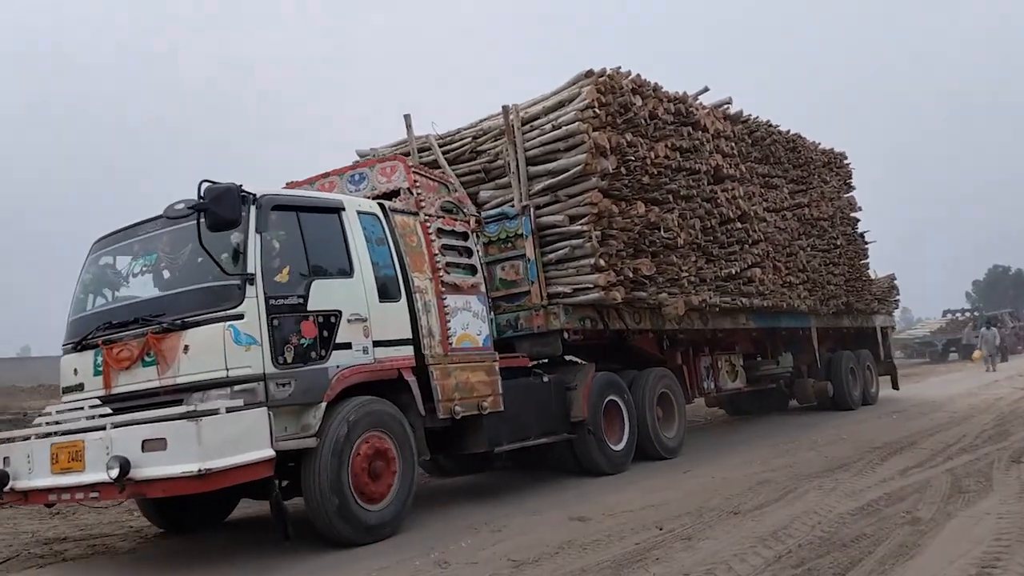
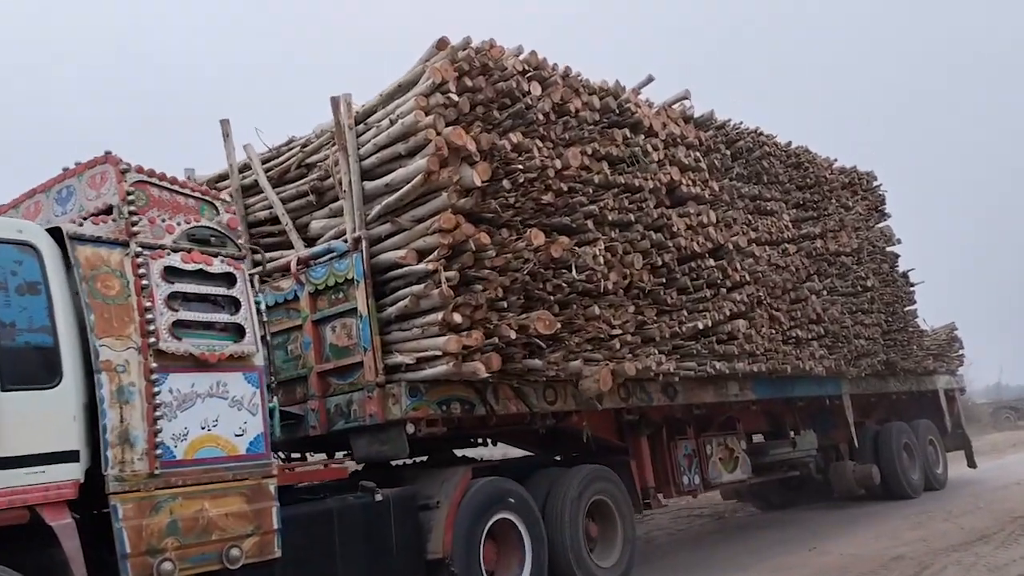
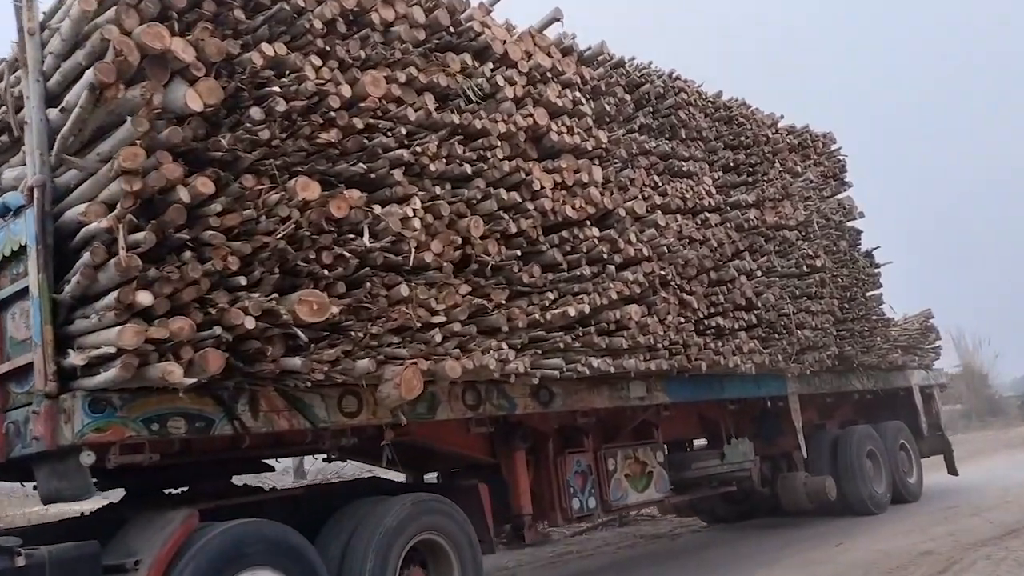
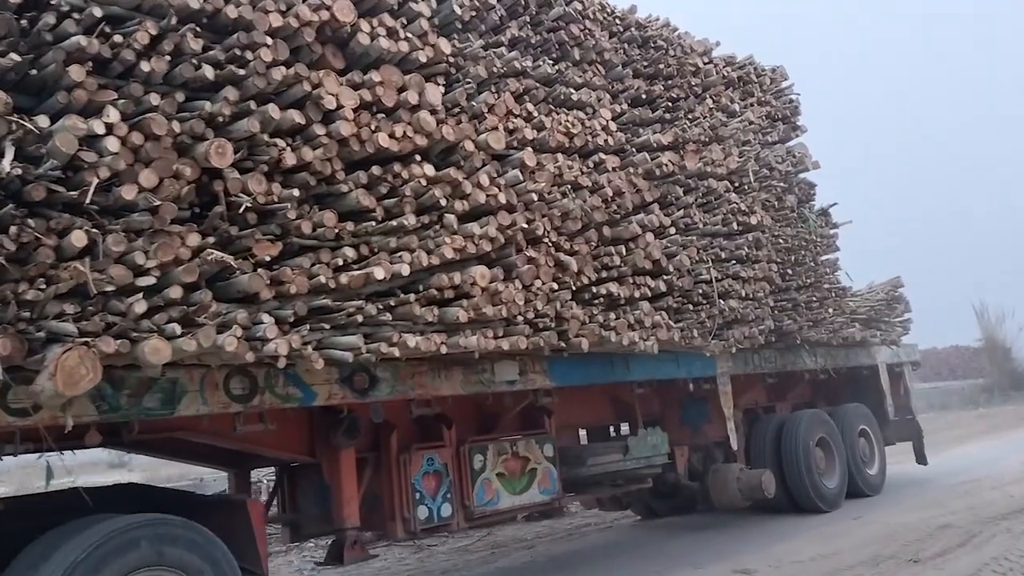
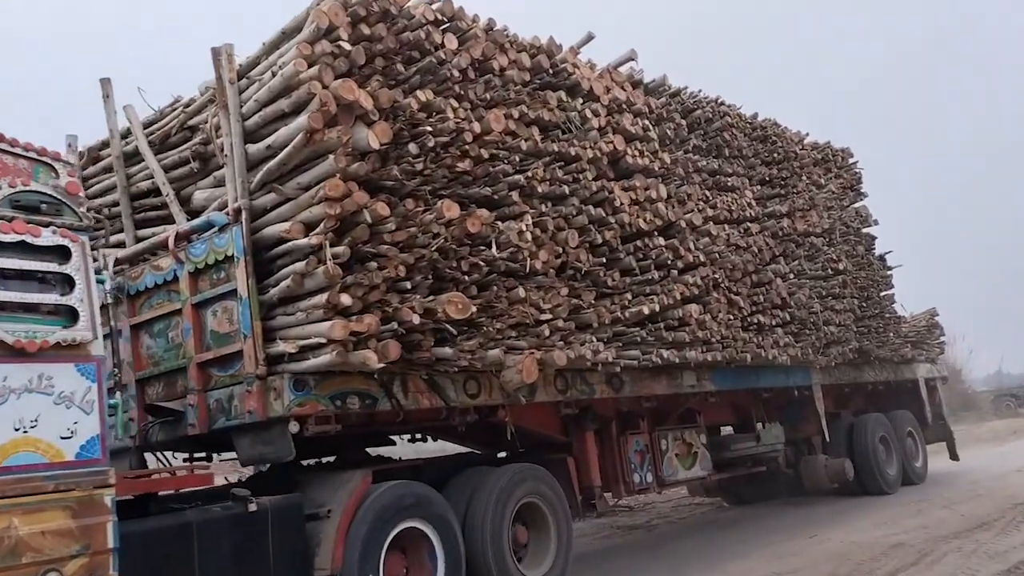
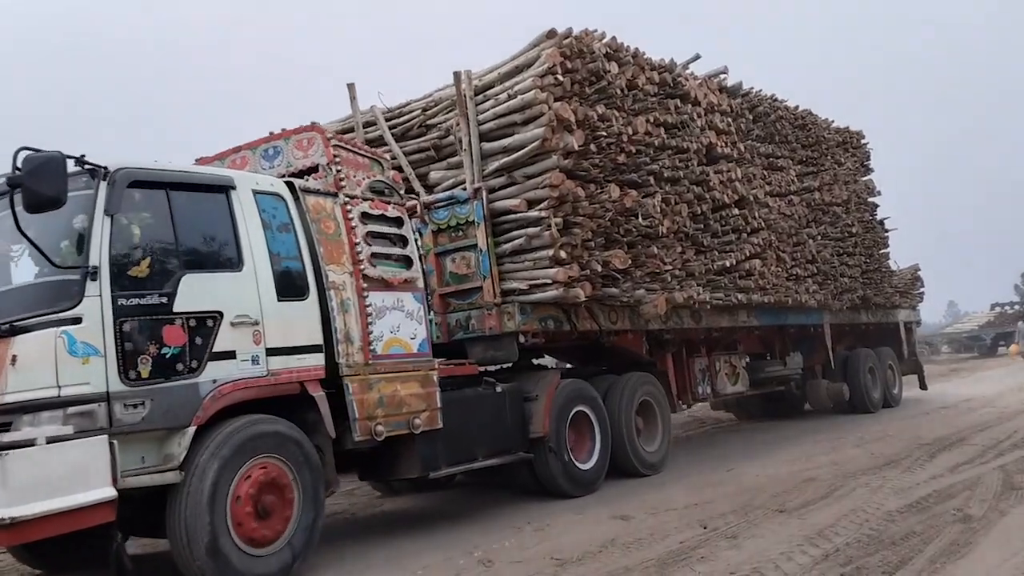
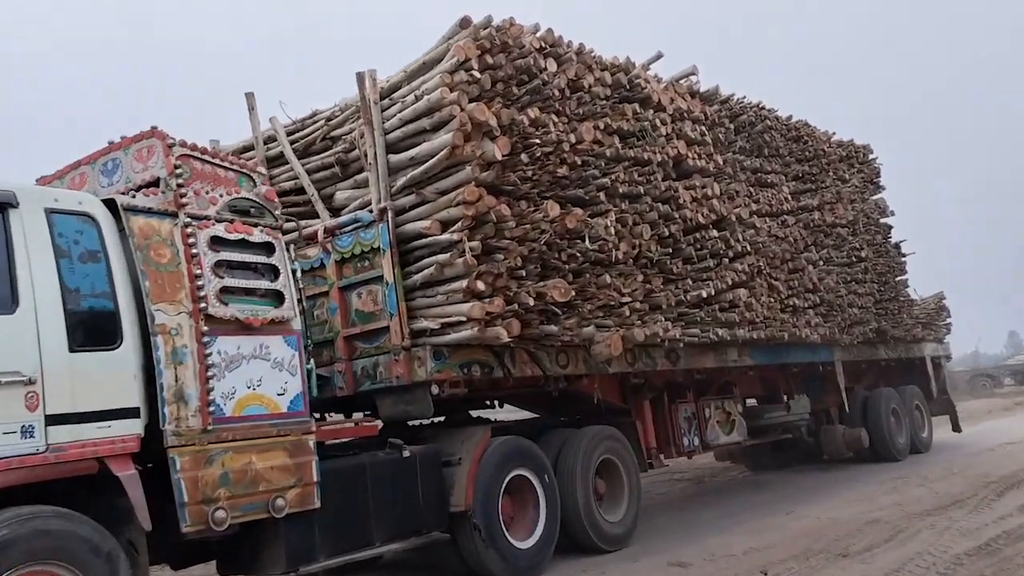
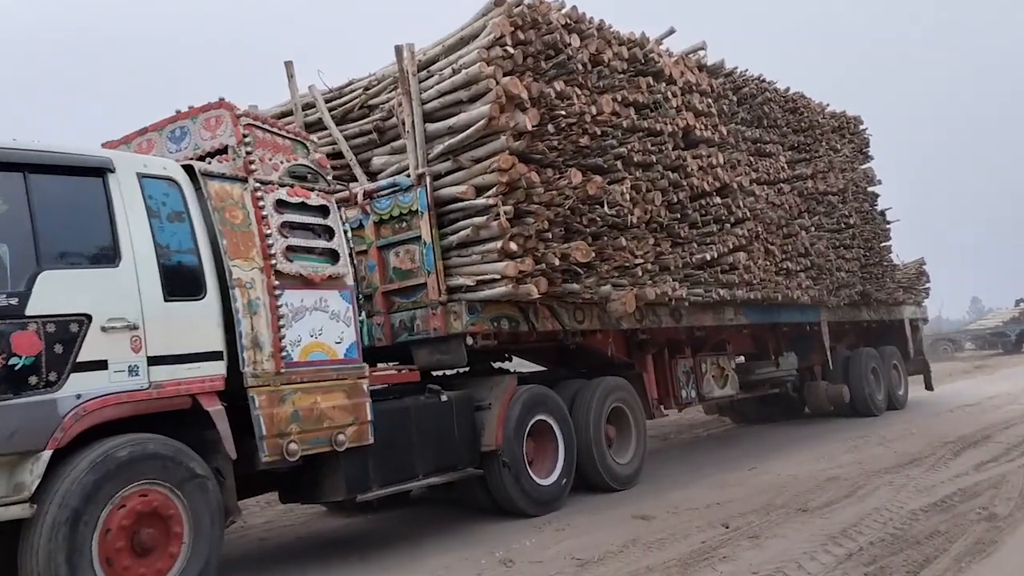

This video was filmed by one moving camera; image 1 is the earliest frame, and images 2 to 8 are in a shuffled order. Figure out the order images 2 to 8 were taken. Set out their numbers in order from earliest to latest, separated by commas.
6, 8, 7, 2, 5, 3, 4
